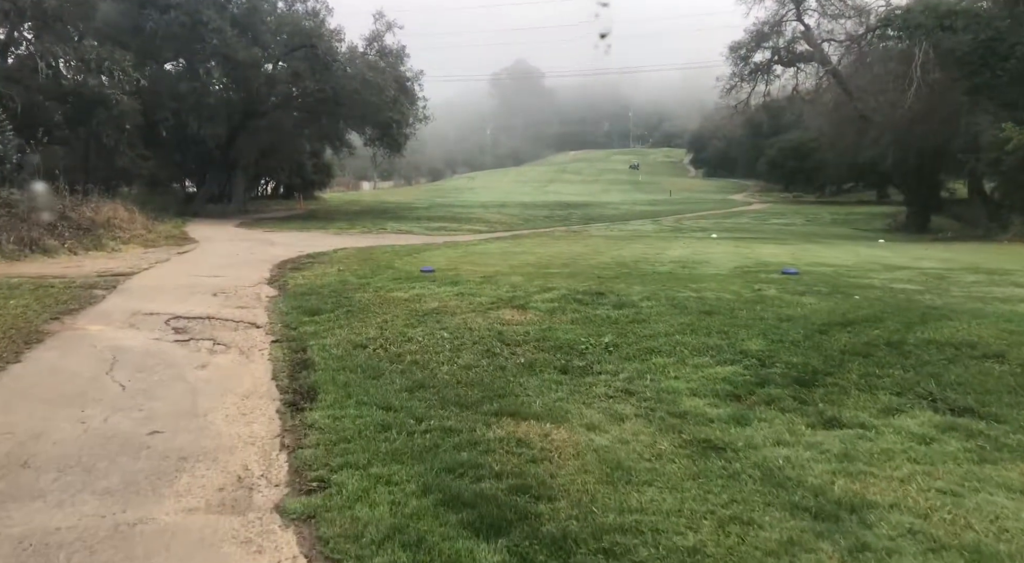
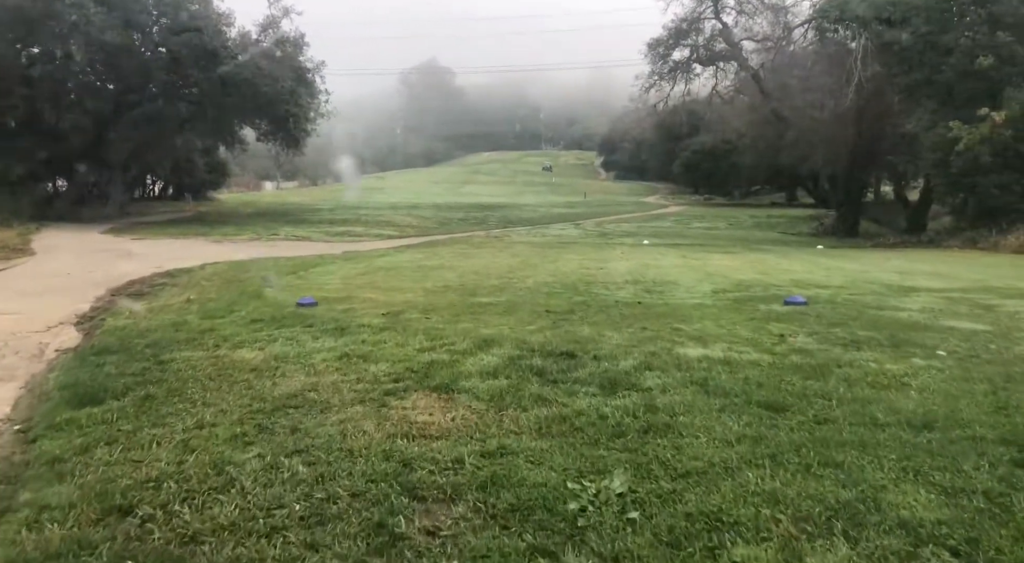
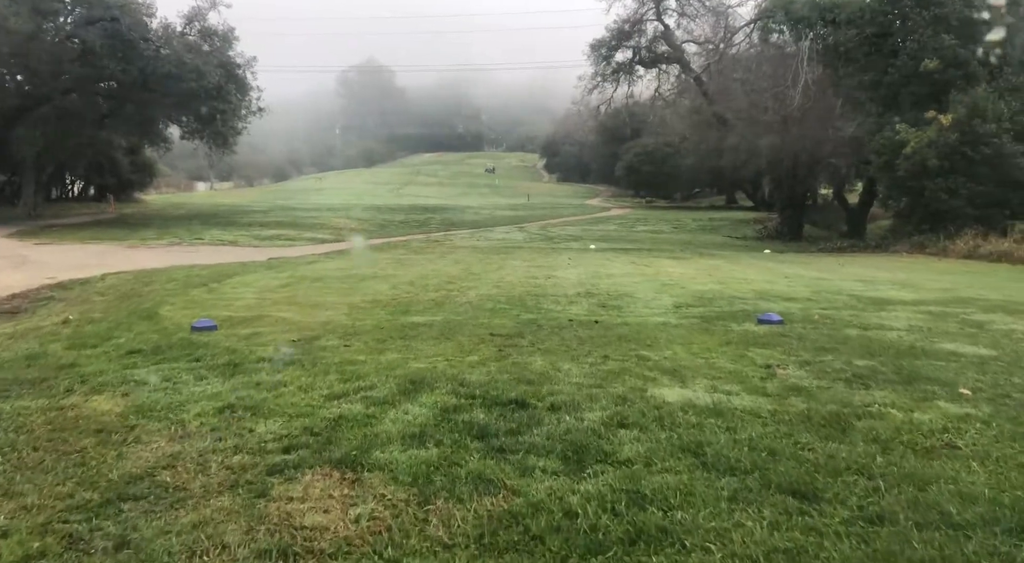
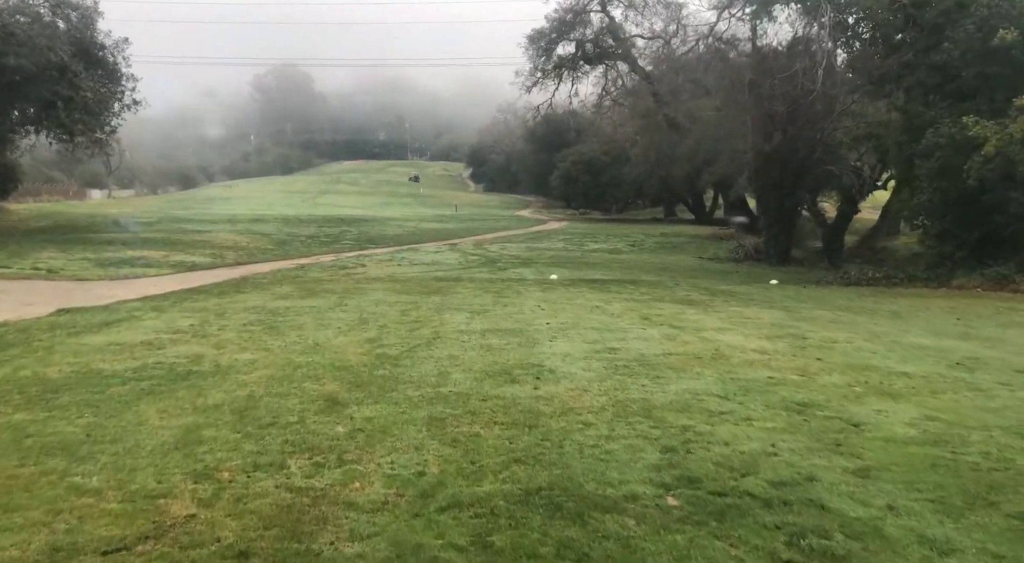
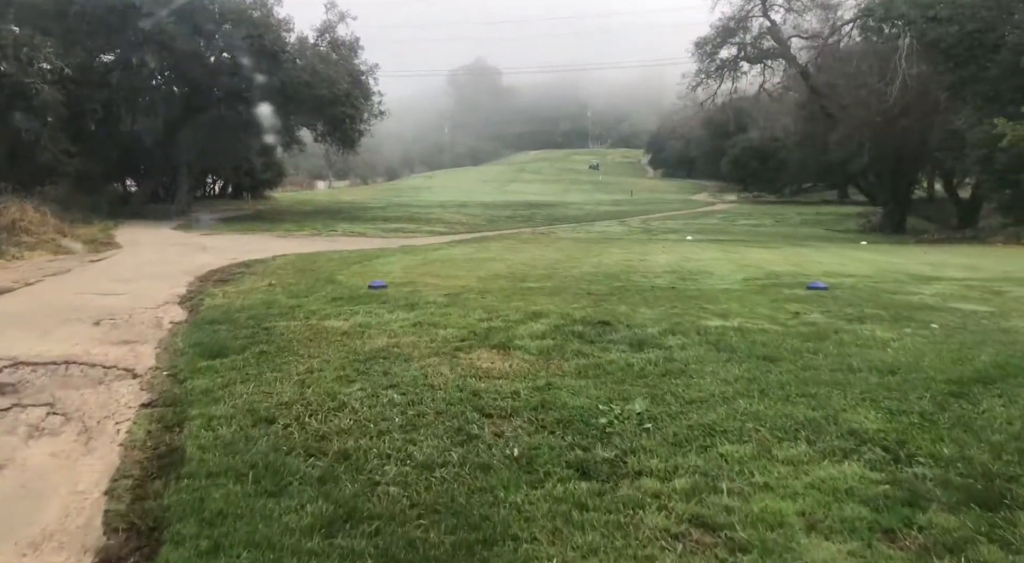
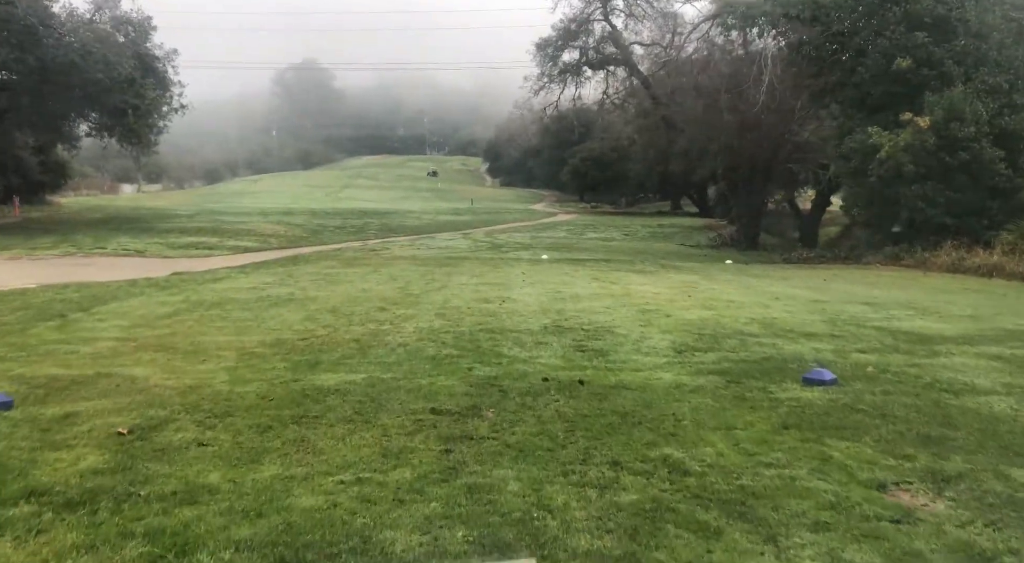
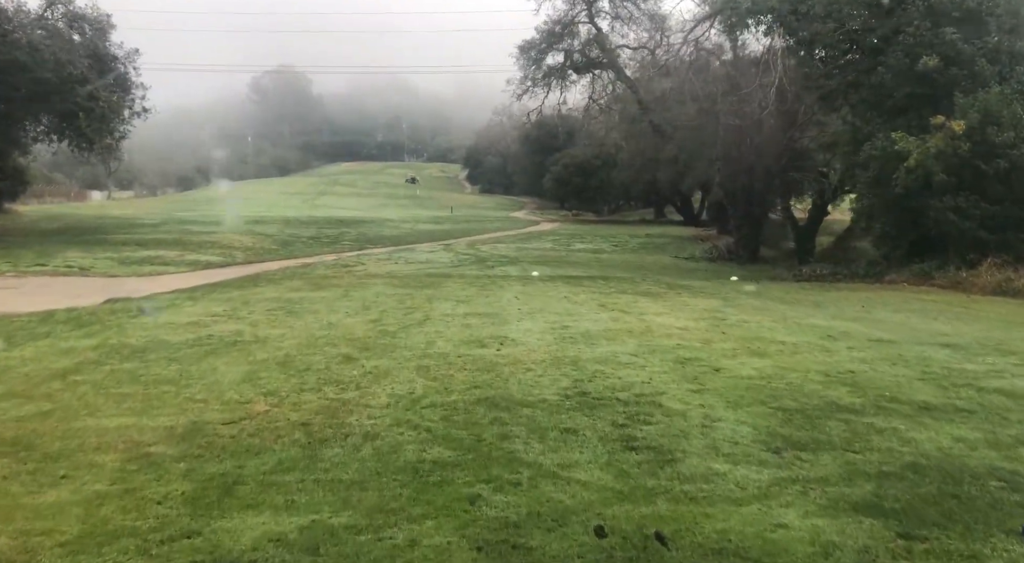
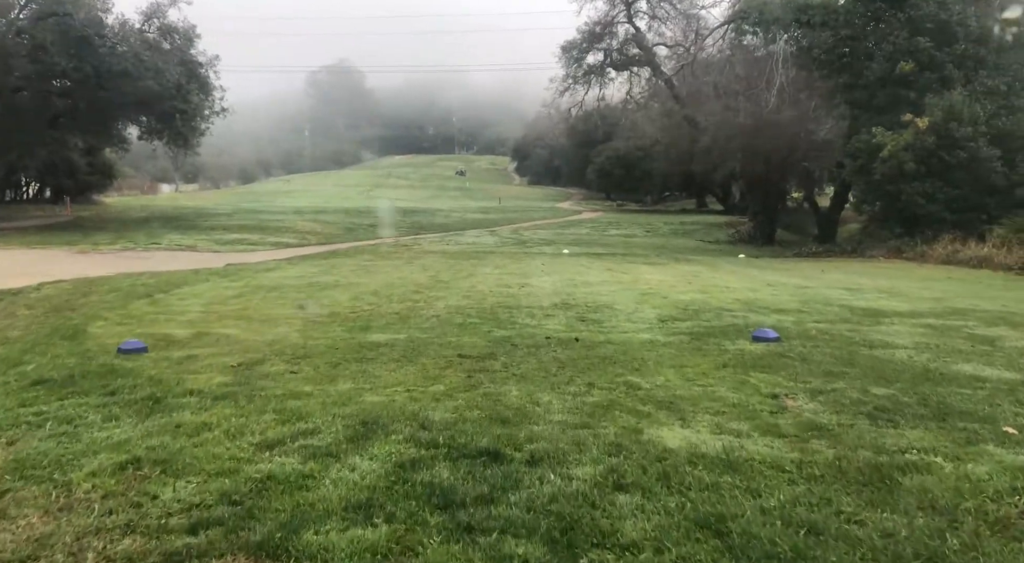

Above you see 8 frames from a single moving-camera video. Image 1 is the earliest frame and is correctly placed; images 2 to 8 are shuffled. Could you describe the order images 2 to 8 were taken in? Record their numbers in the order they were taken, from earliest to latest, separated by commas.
5, 2, 3, 8, 6, 7, 4
